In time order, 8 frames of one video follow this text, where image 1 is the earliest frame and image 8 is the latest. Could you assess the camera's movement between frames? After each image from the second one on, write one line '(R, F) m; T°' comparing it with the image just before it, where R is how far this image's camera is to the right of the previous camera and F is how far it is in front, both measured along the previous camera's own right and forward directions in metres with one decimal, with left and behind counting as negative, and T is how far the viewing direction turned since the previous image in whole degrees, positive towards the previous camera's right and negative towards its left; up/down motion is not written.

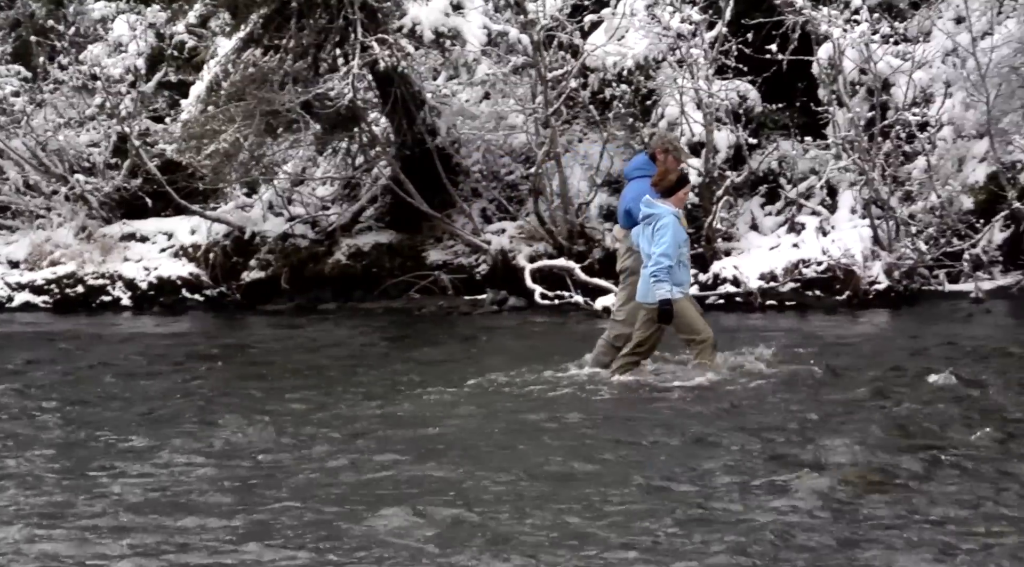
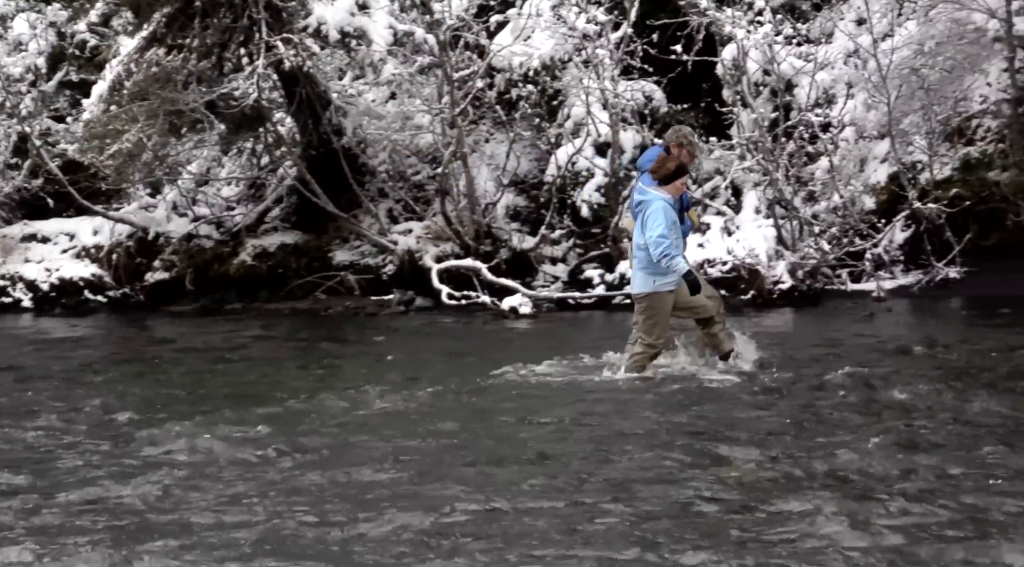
(+0.5, 0.0) m; +2°
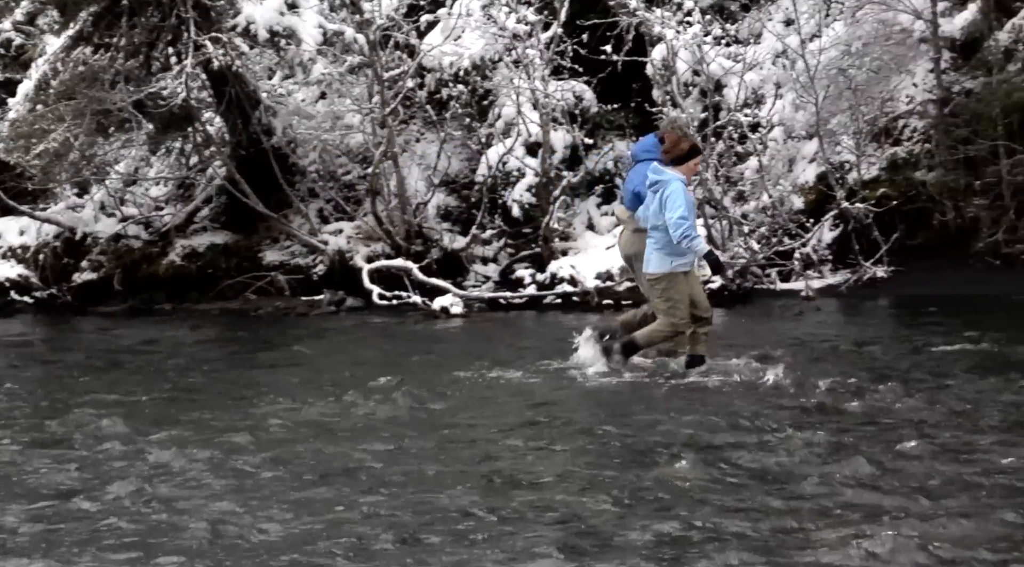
(+0.4, 0.0) m; +1°
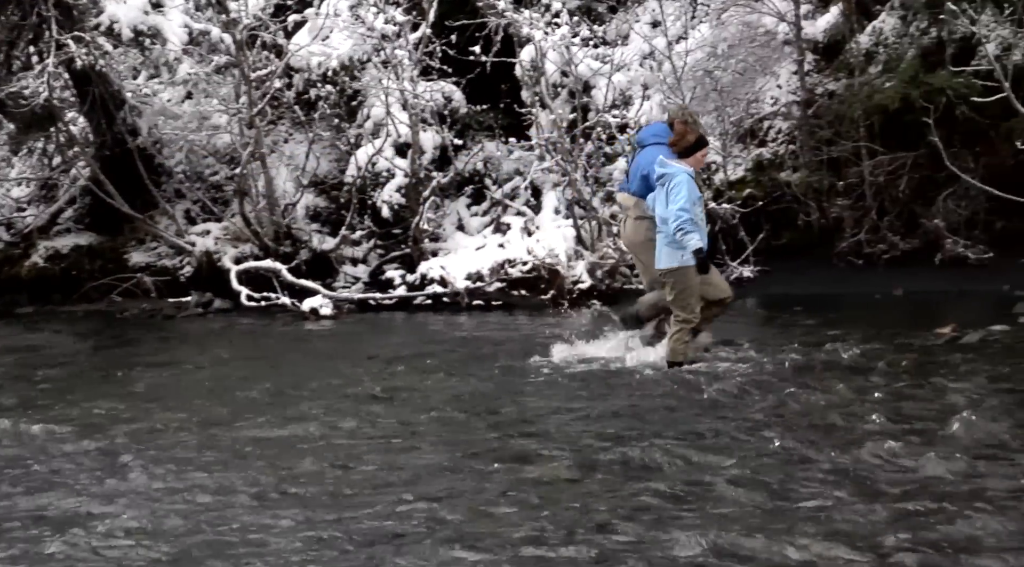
(+0.7, 0.0) m; +2°
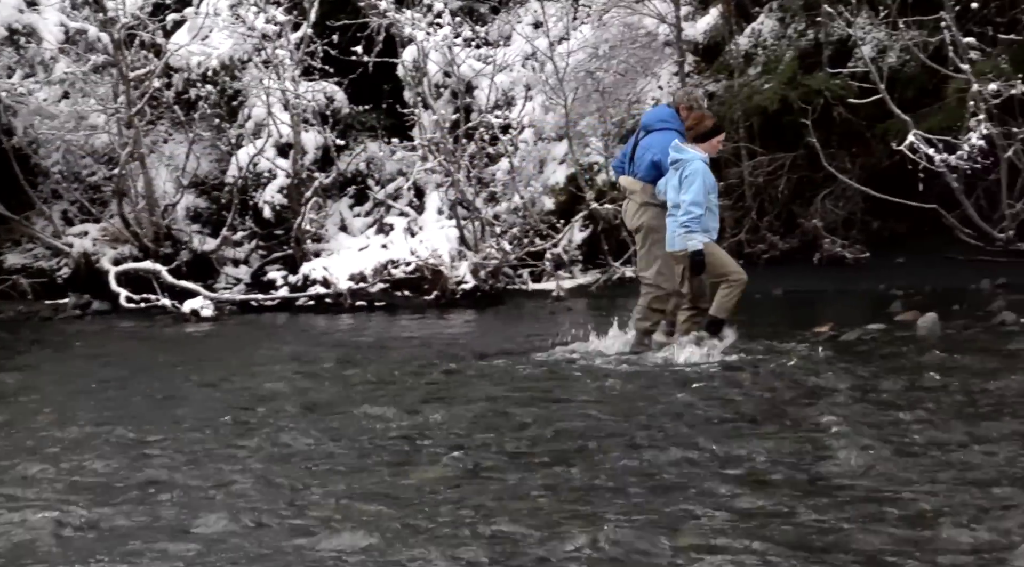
(+0.6, 0.0) m; +2°
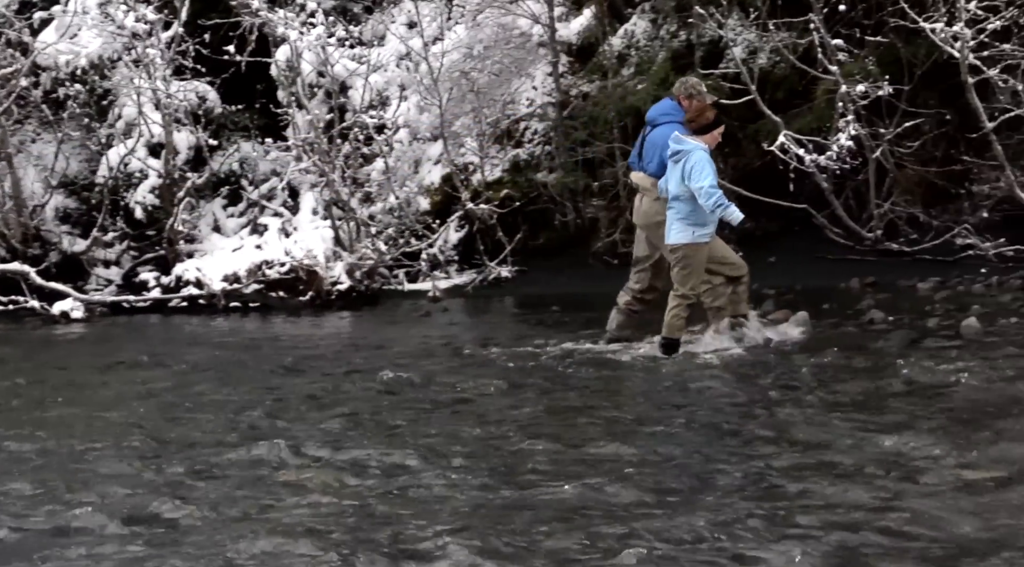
(+0.7, 0.0) m; +2°
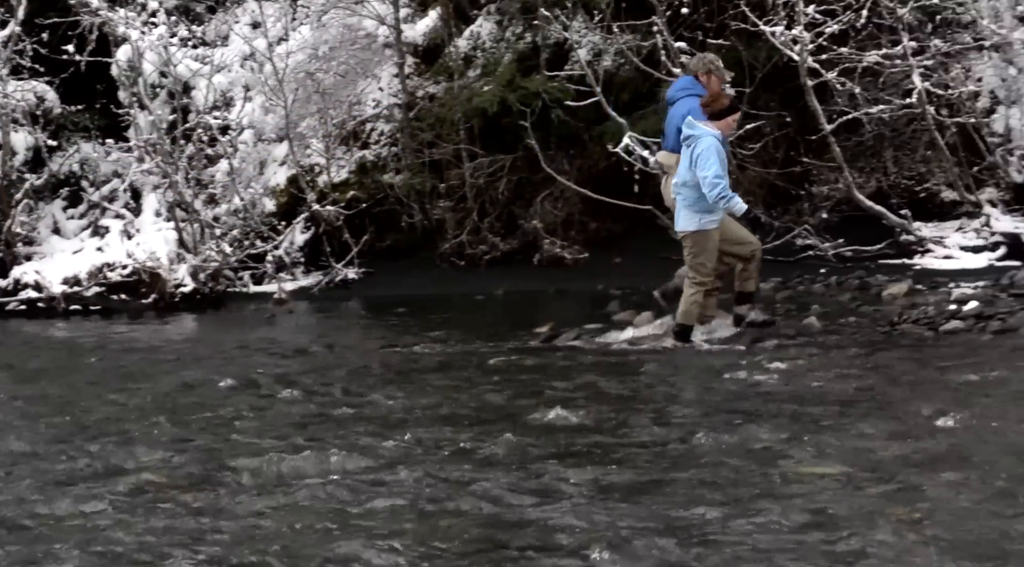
(+0.8, 0.0) m; +3°
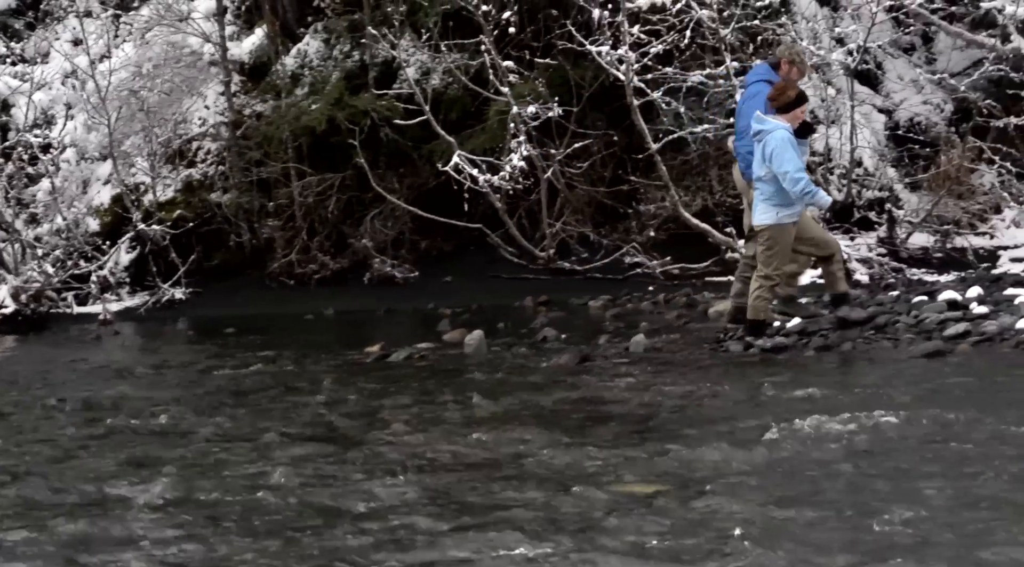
(+1.0, 0.0) m; +3°
